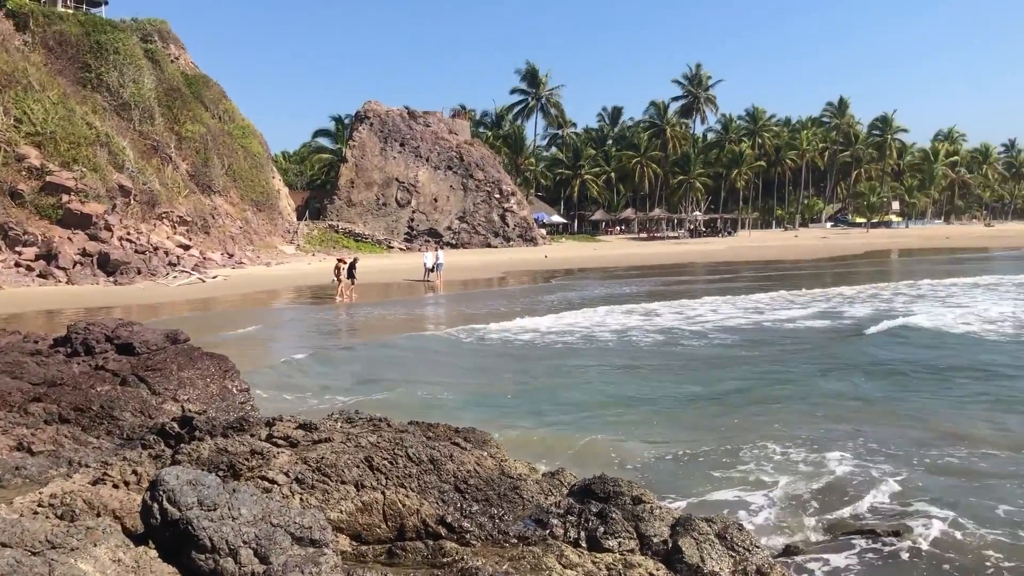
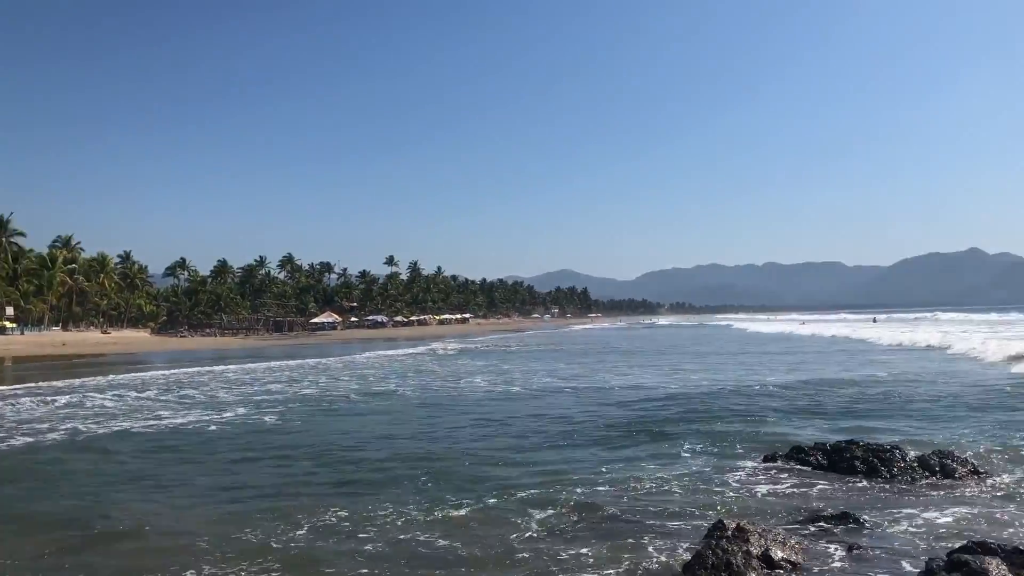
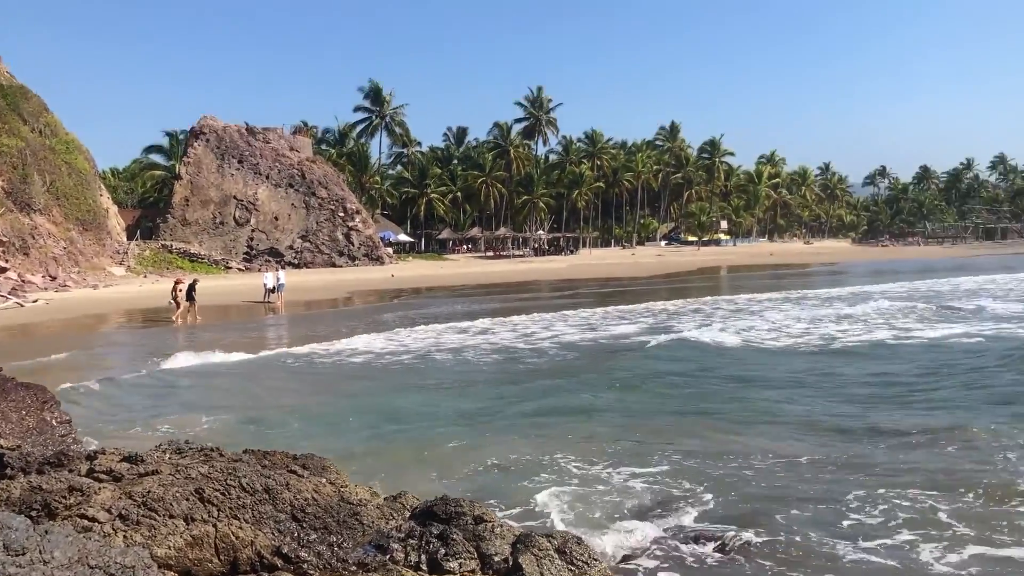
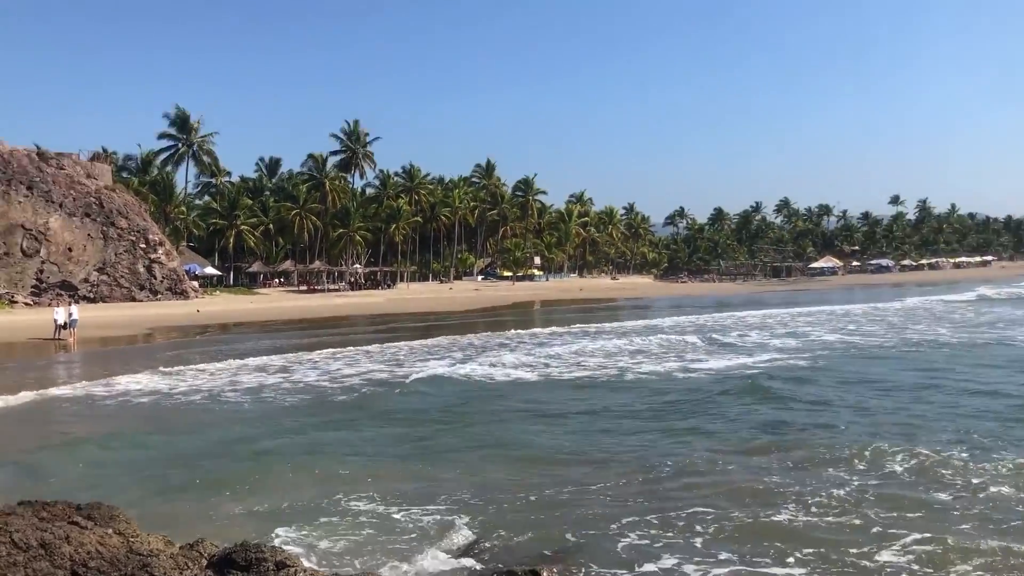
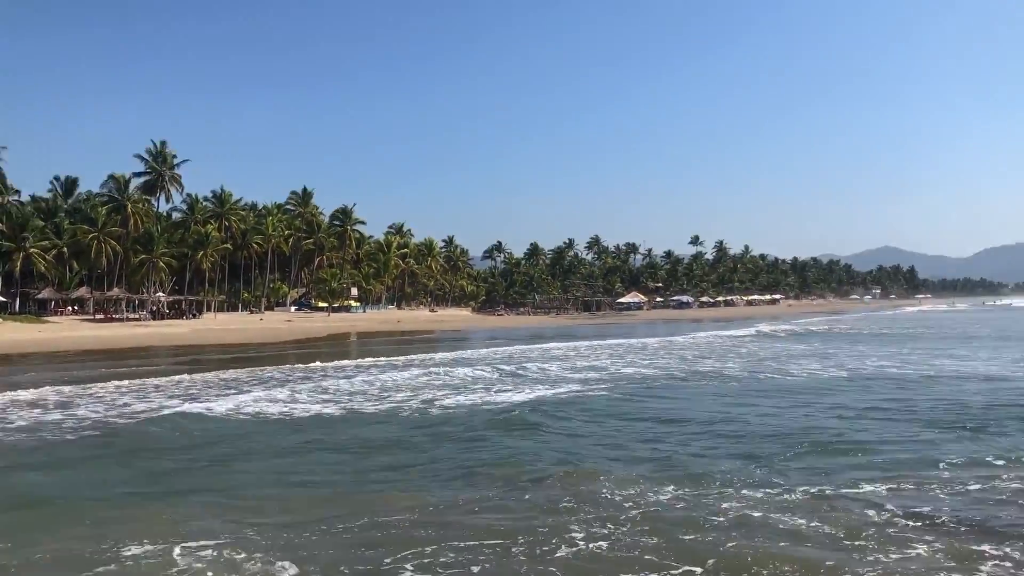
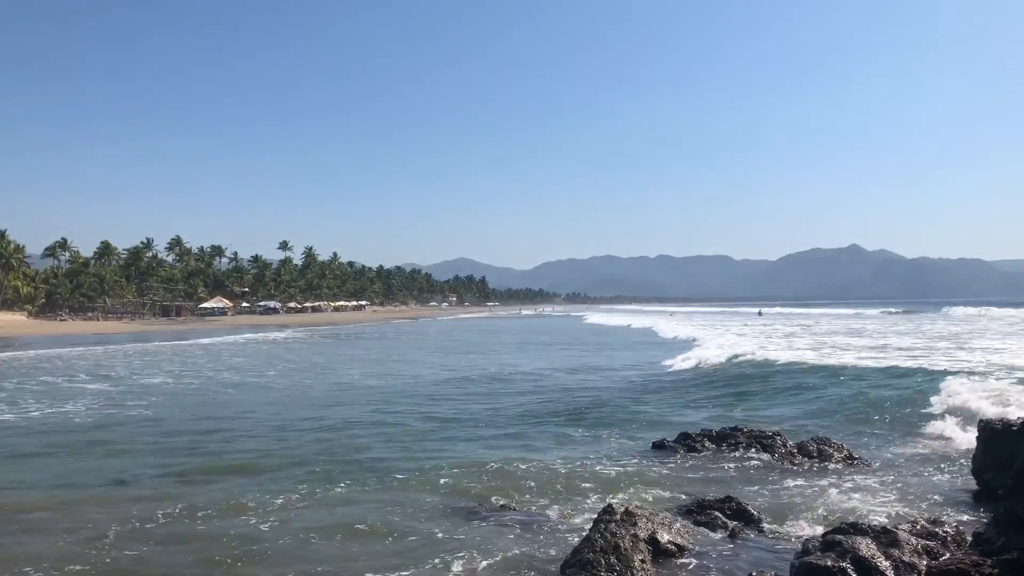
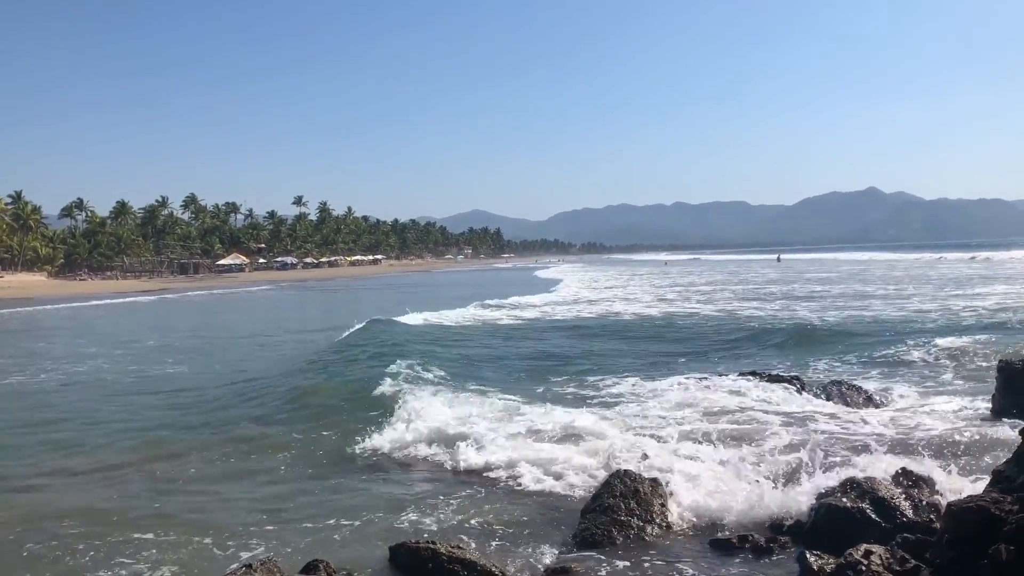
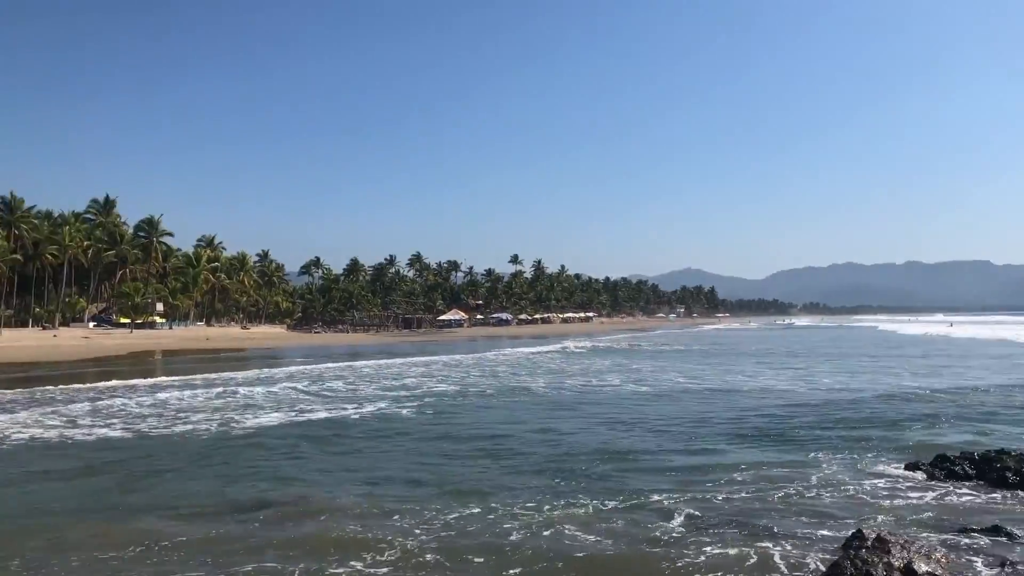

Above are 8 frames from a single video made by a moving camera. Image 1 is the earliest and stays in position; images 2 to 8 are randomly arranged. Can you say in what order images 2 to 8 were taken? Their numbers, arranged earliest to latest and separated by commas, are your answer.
3, 4, 5, 8, 2, 6, 7
